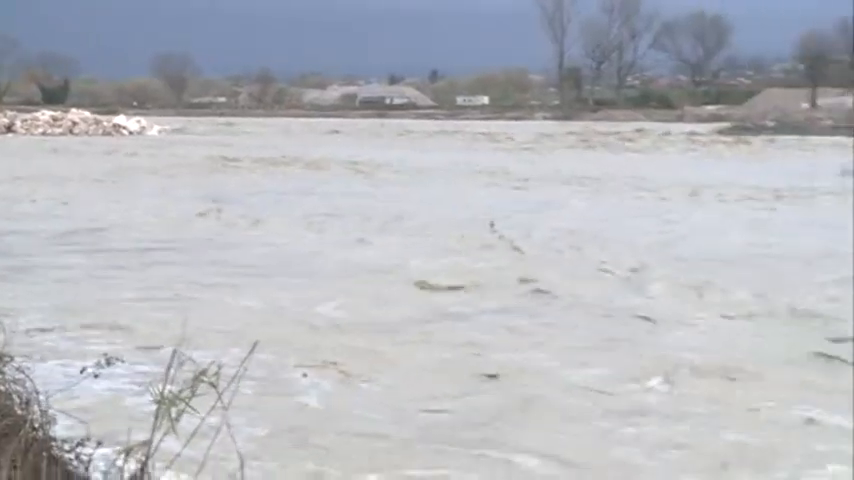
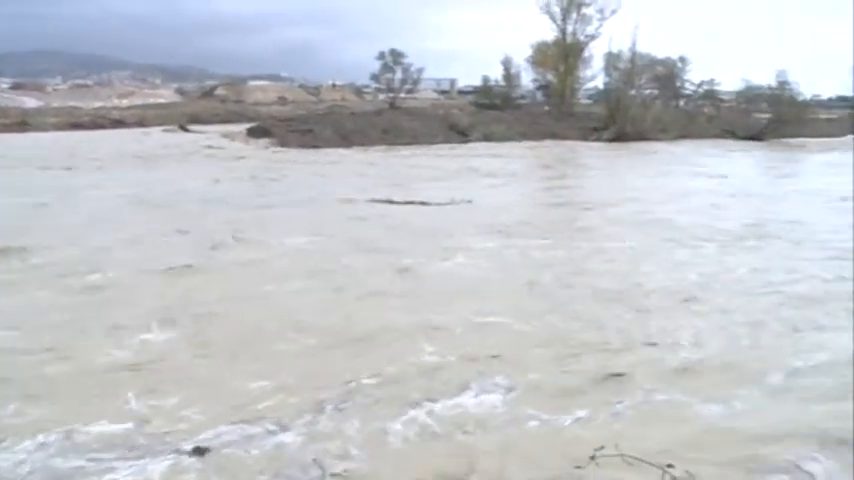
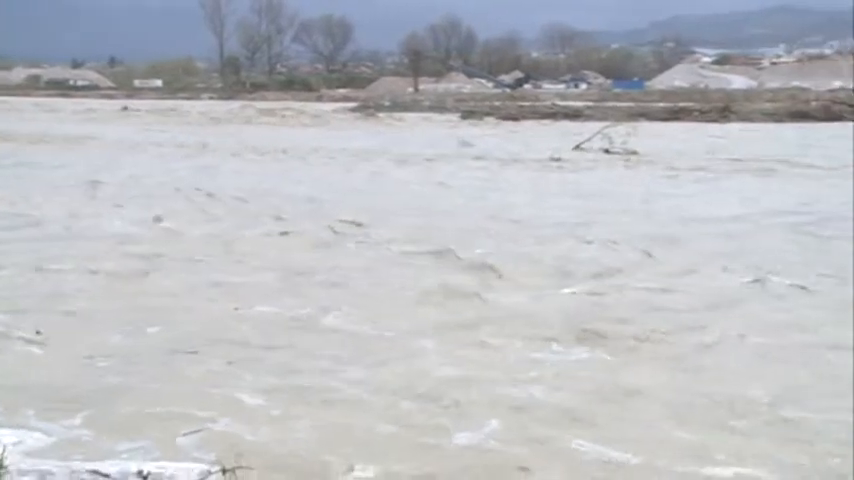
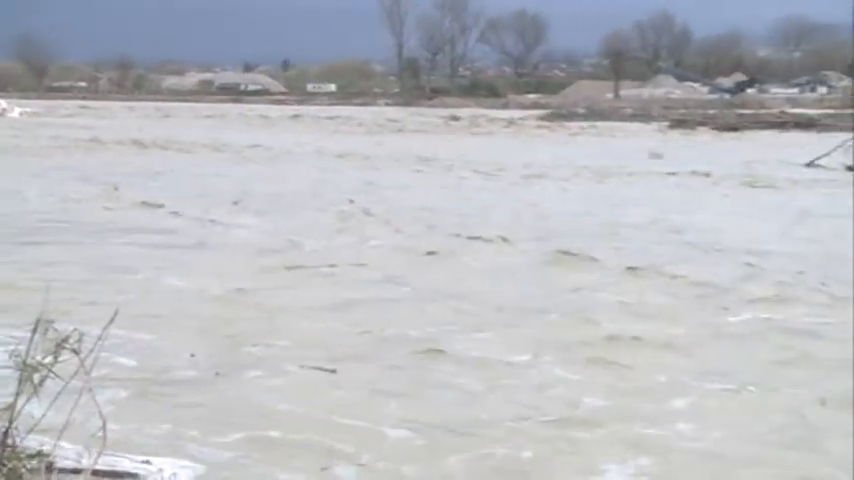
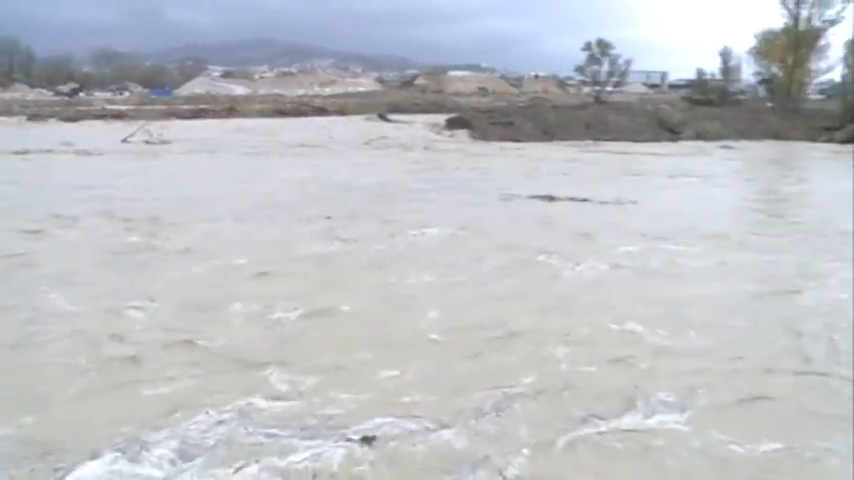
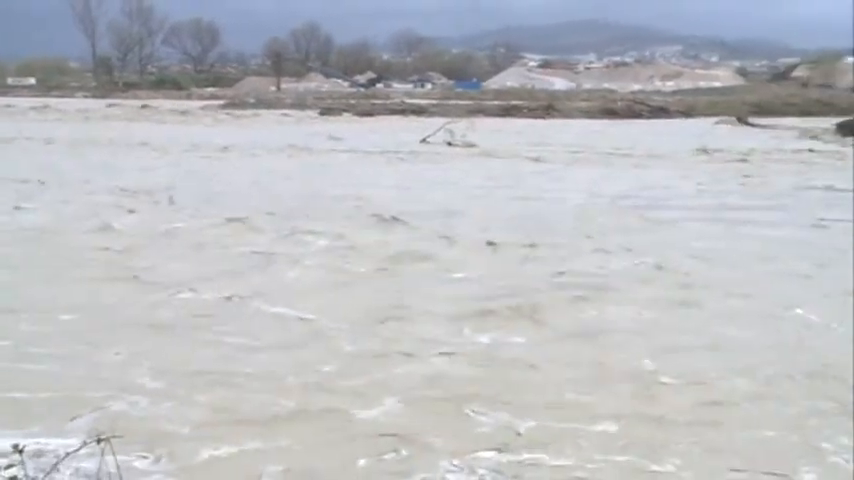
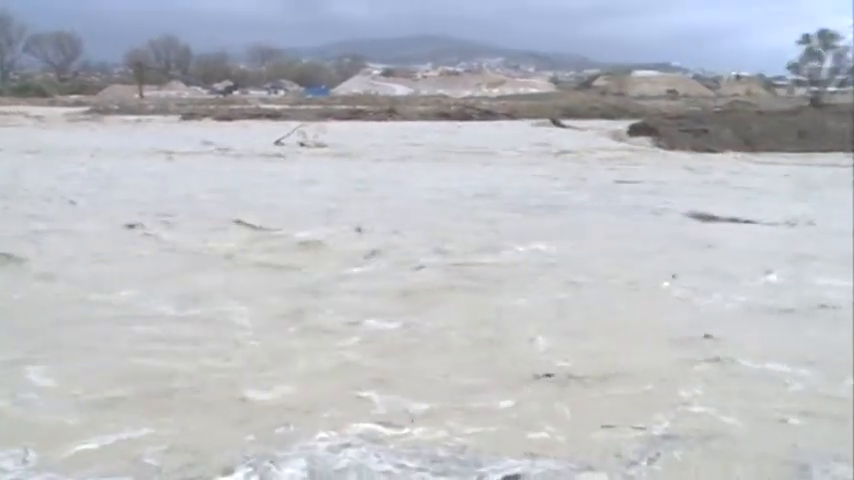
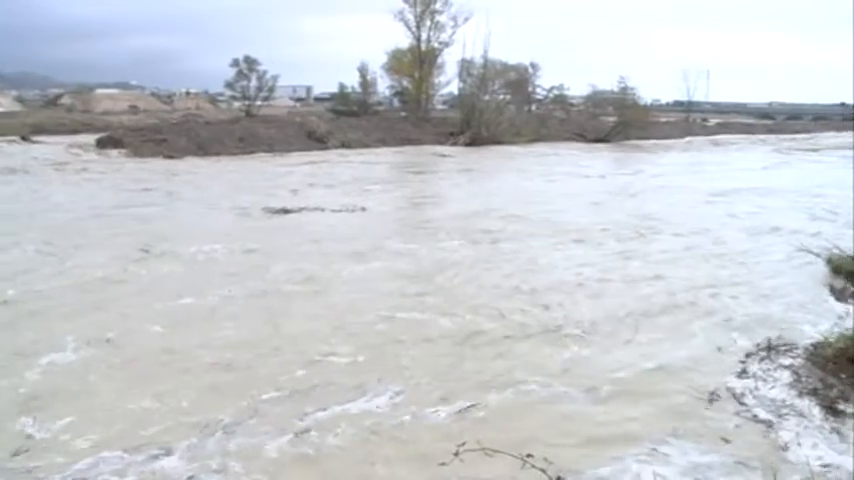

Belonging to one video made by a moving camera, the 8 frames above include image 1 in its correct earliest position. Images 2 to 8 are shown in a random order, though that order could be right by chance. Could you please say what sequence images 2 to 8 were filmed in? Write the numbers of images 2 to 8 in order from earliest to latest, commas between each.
4, 3, 6, 7, 5, 2, 8
